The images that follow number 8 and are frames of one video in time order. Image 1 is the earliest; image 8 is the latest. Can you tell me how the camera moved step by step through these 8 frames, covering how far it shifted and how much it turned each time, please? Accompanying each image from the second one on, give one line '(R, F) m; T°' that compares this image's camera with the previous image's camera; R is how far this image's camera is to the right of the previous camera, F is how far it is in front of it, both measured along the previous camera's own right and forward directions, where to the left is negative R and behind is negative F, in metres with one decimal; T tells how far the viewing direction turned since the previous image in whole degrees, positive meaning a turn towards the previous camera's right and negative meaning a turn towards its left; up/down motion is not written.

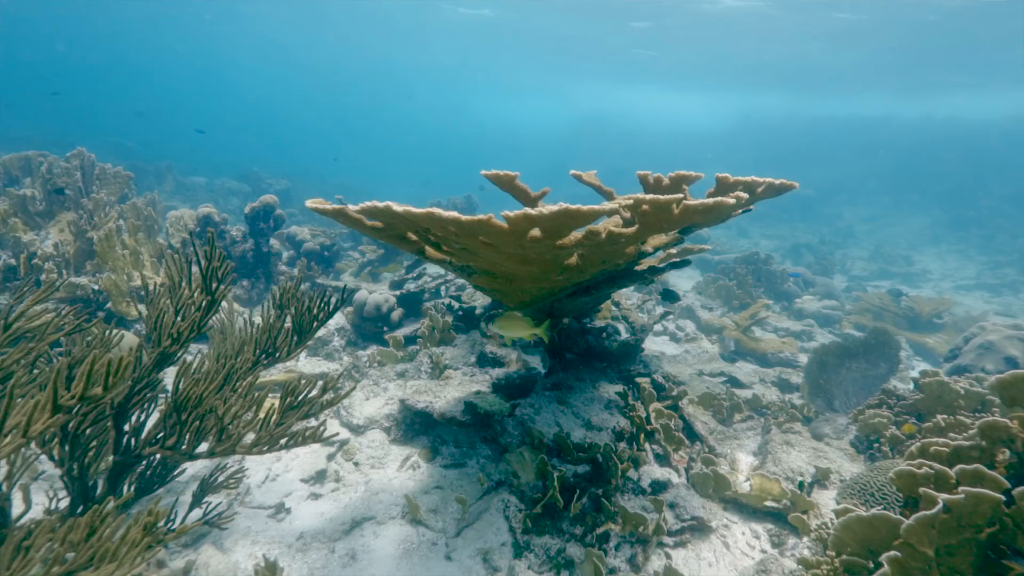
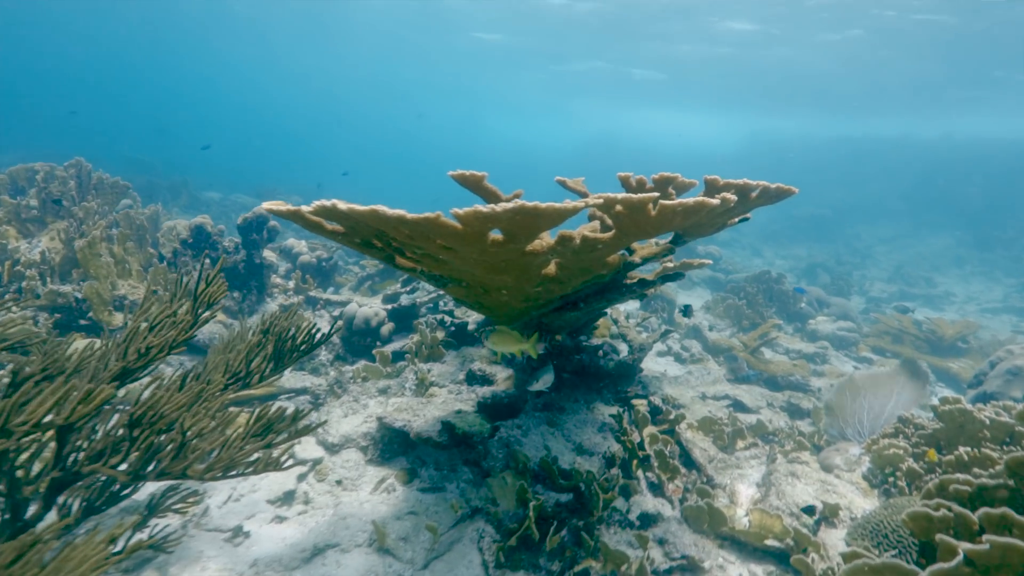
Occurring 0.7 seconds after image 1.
(+0.3, +0.3) m; -2°
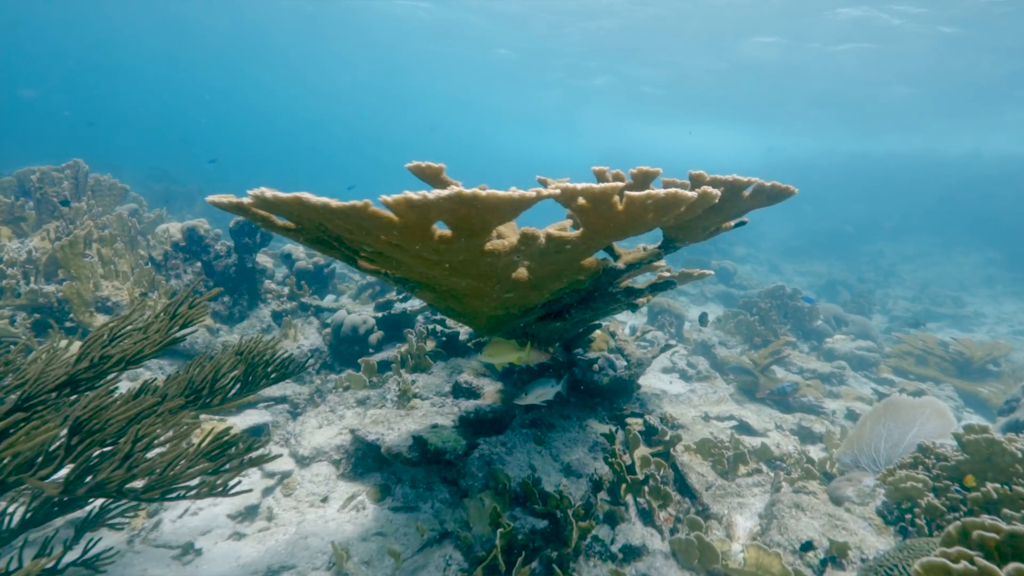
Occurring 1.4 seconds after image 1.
(+0.4, +0.3) m; -2°
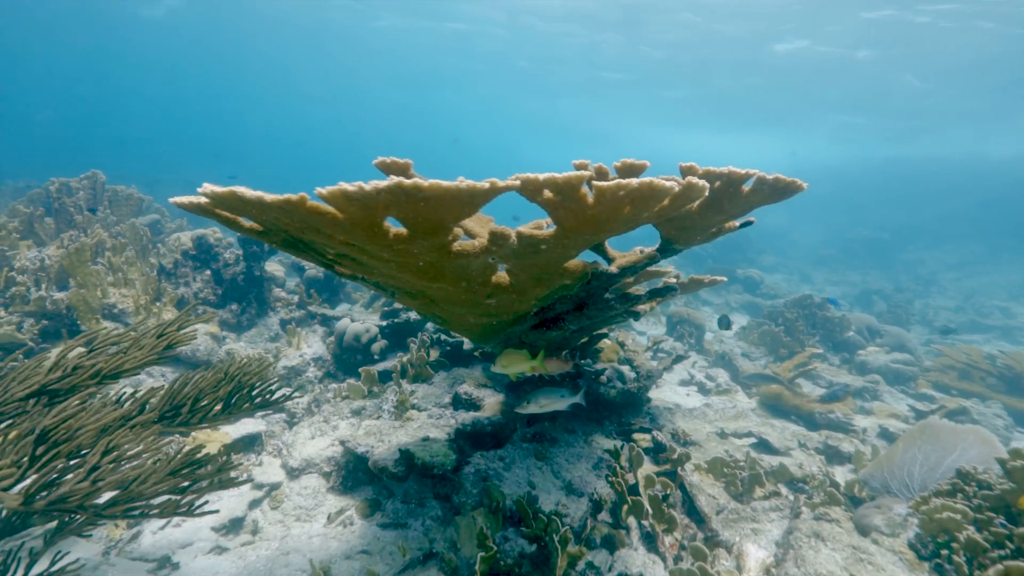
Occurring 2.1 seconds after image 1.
(+0.3, +0.2) m; -3°
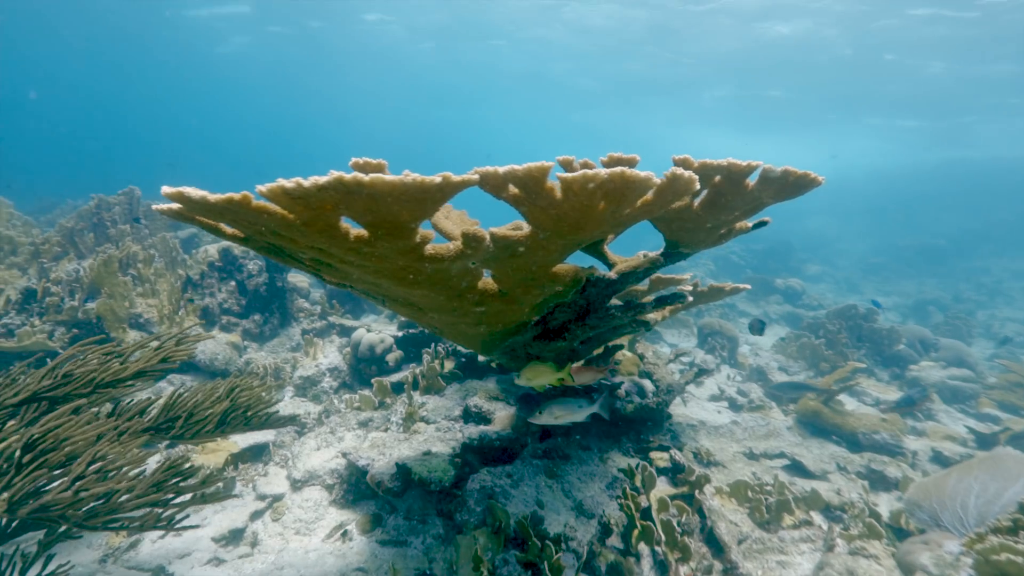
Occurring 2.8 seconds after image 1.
(+0.3, +0.2) m; -4°
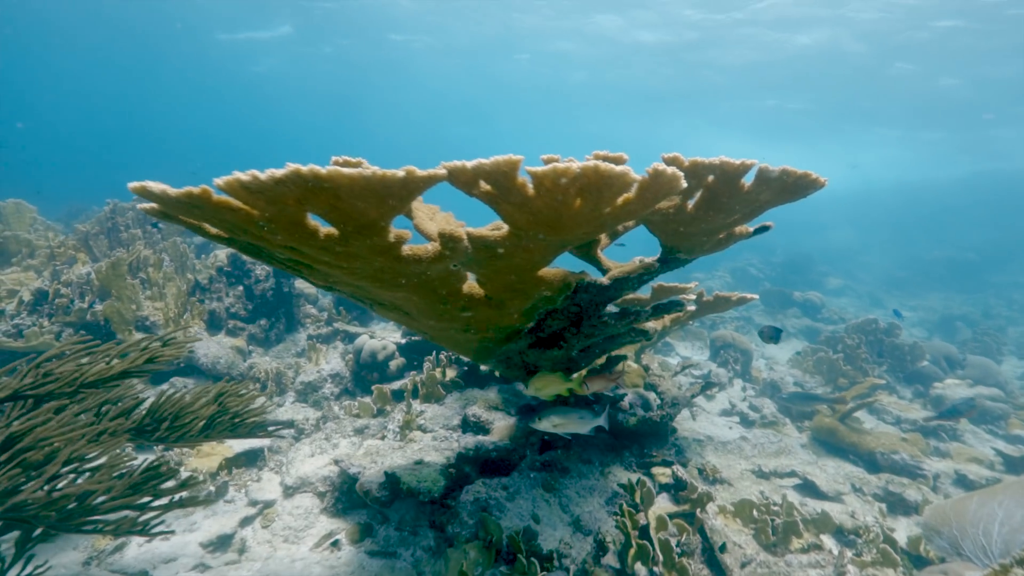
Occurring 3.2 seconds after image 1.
(+0.2, +0.1) m; -2°
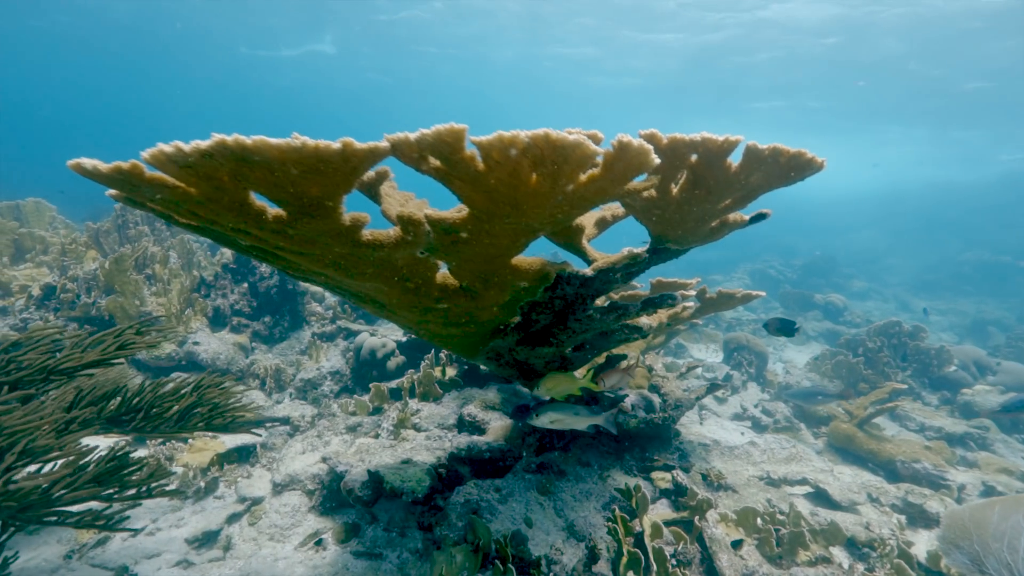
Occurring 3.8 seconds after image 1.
(+0.3, +0.2) m; -2°
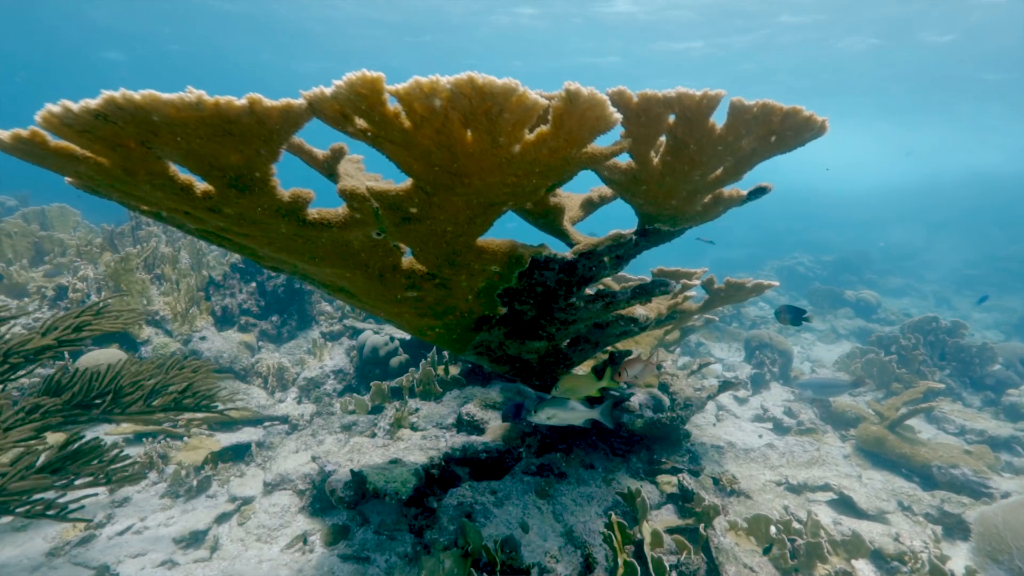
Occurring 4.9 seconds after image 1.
(+0.3, +0.2) m; -3°
